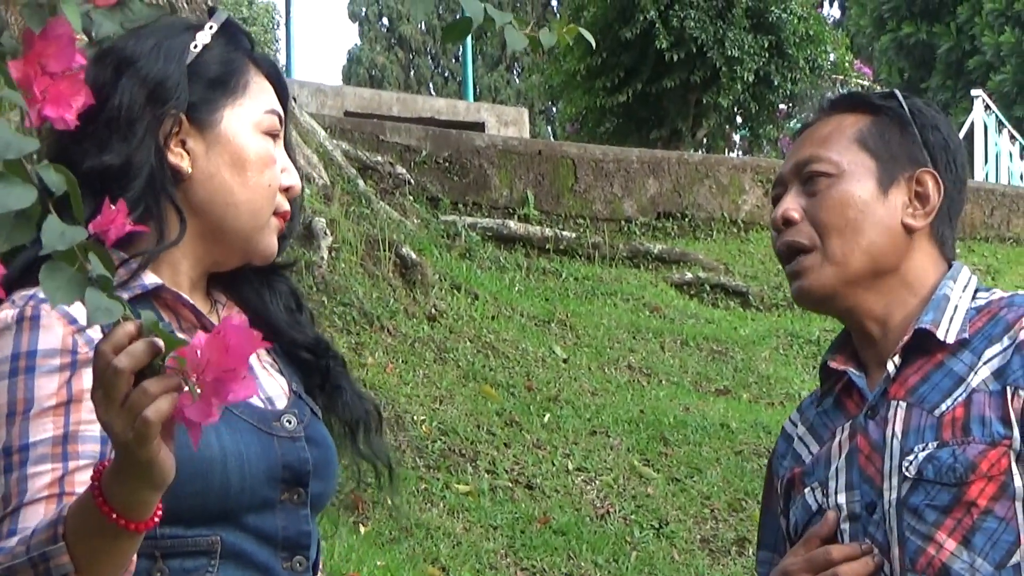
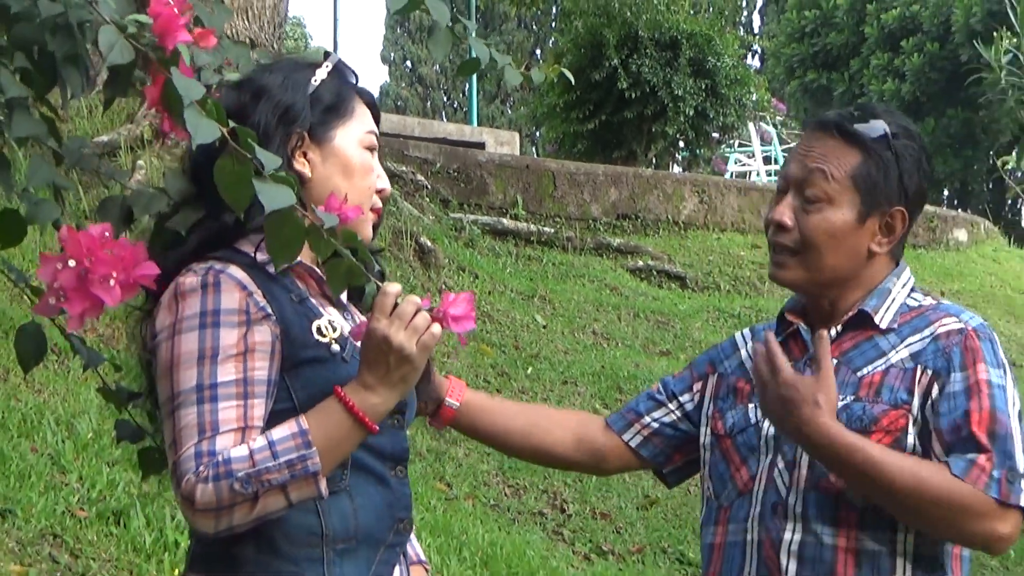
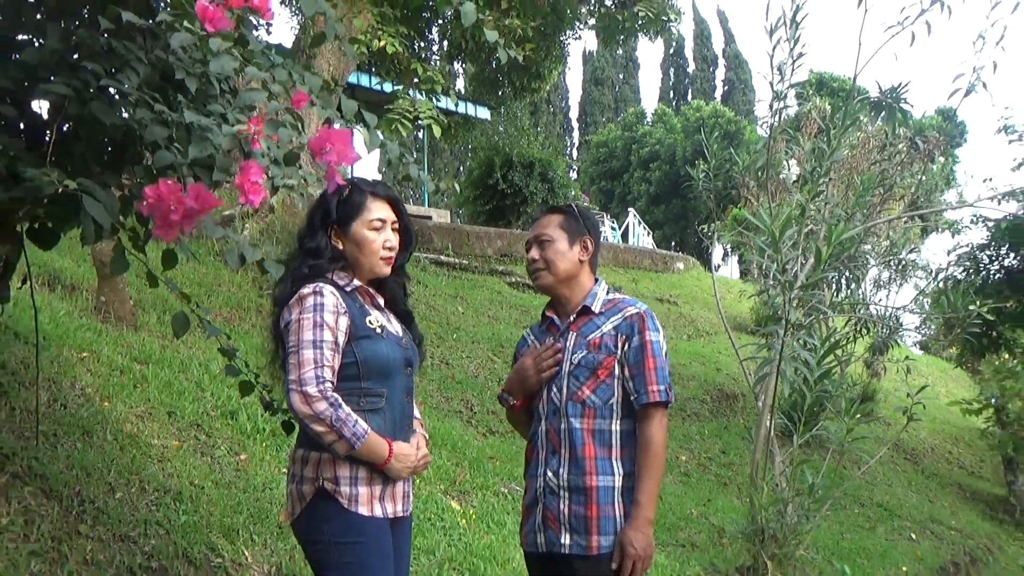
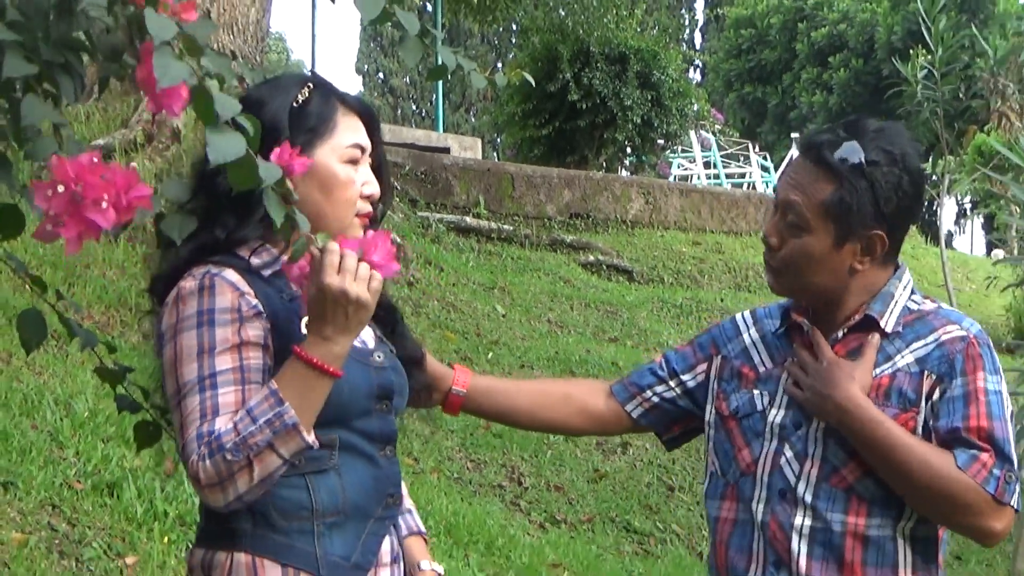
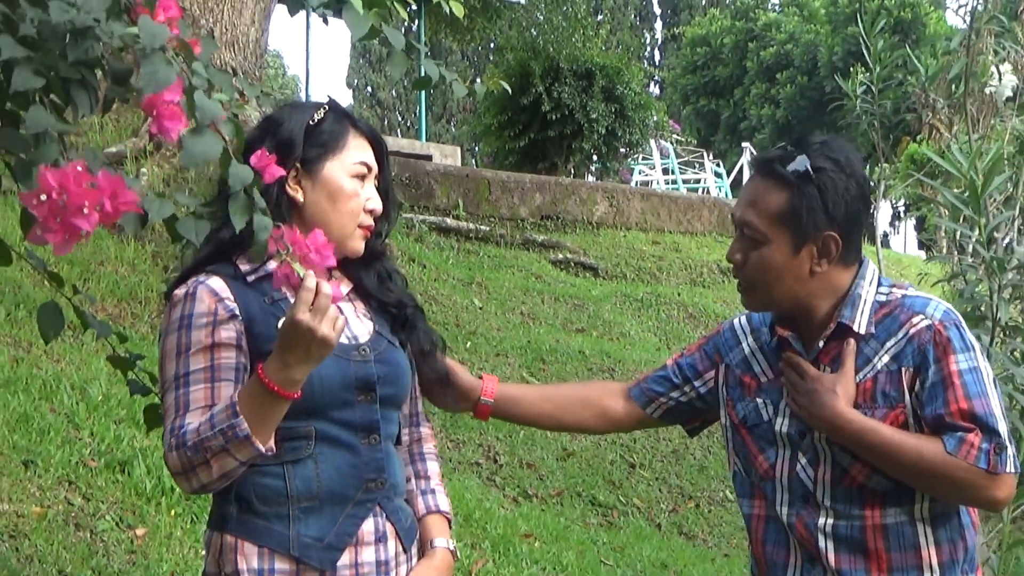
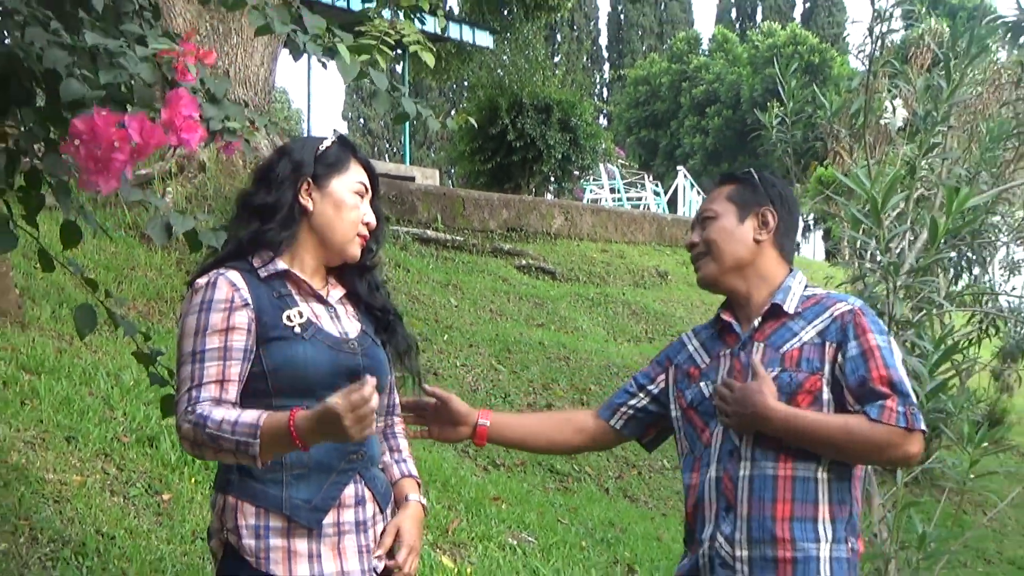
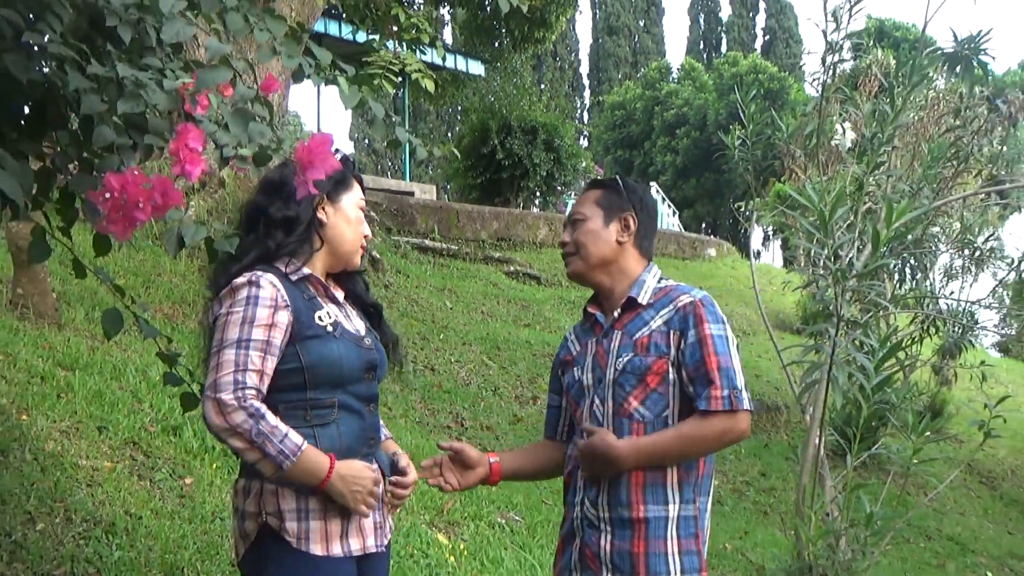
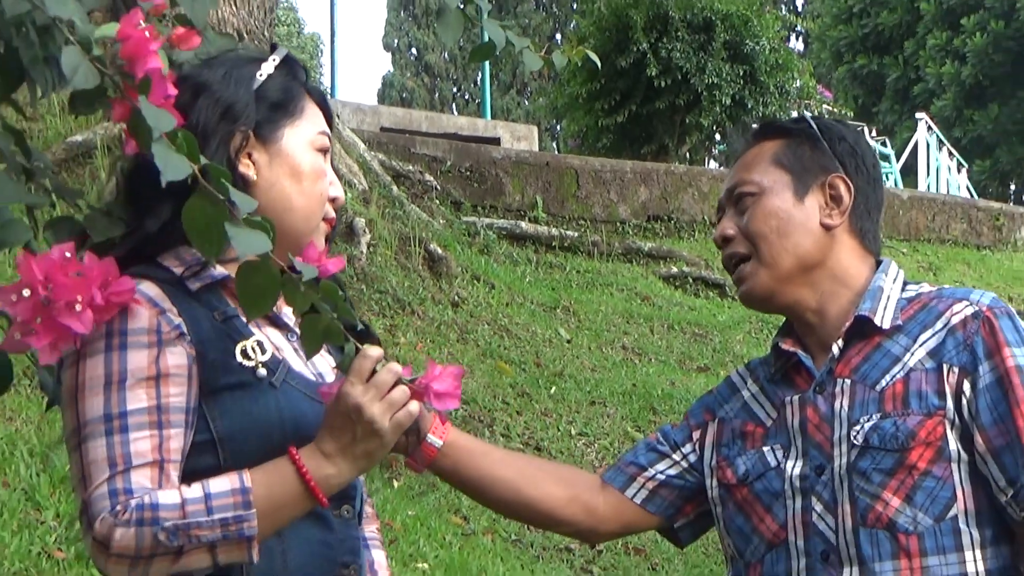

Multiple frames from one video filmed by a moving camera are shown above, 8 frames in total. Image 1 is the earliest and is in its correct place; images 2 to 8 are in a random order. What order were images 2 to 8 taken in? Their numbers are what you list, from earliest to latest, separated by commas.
8, 2, 4, 5, 6, 7, 3
